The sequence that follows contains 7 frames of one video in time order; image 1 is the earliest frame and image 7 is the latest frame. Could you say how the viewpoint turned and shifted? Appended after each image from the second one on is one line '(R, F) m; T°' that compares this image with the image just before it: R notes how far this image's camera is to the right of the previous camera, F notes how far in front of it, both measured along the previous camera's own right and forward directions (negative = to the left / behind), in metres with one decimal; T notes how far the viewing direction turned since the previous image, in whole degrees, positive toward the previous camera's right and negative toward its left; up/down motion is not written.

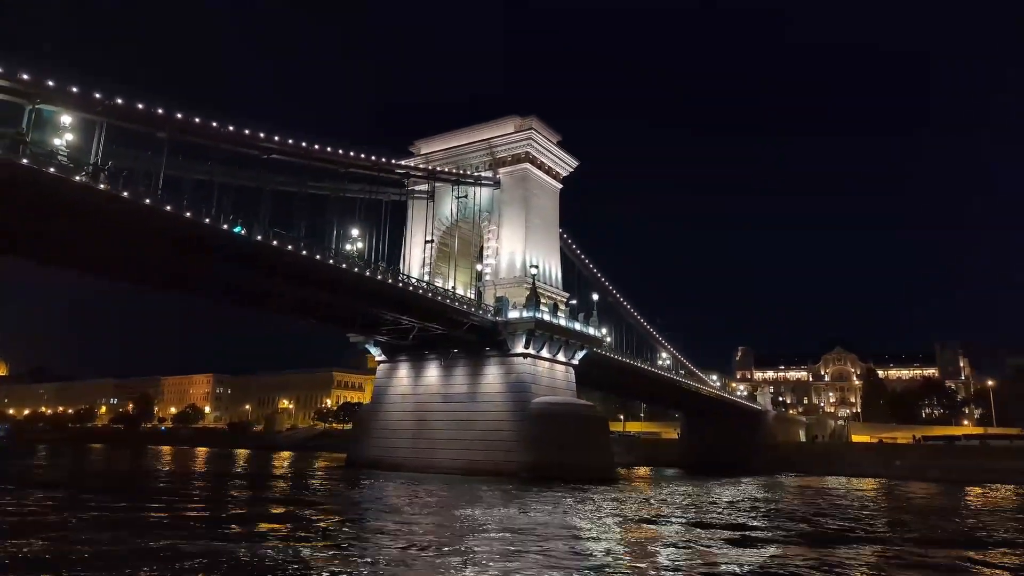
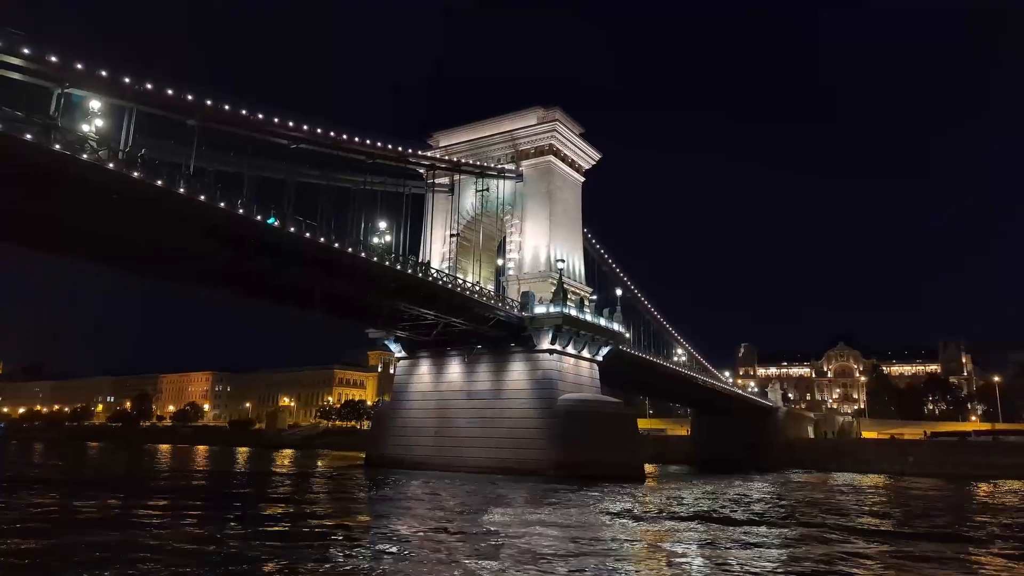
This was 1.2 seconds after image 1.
(-0.9, +0.5) m; 0°
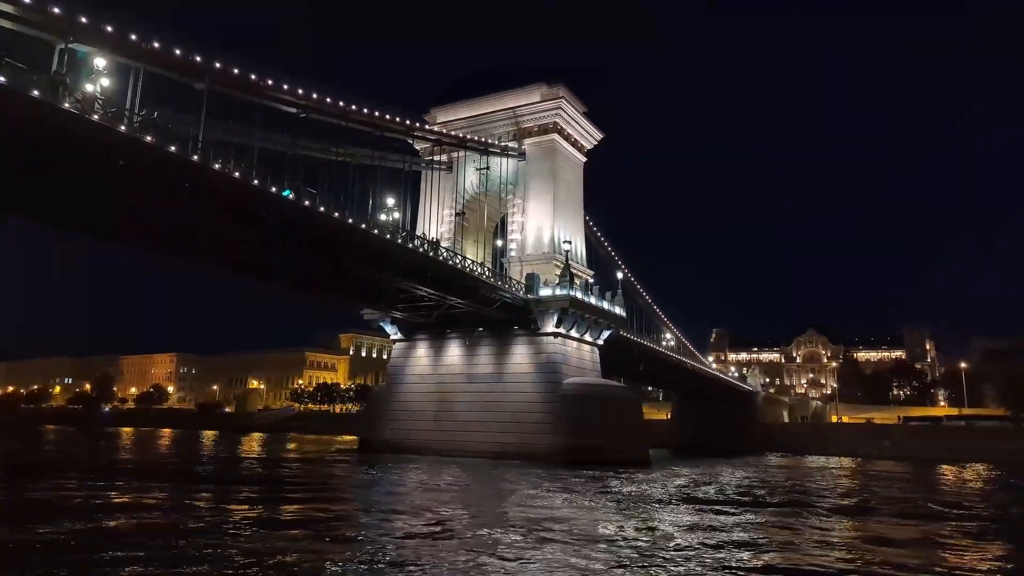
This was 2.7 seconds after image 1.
(-1.1, +0.7) m; +3°
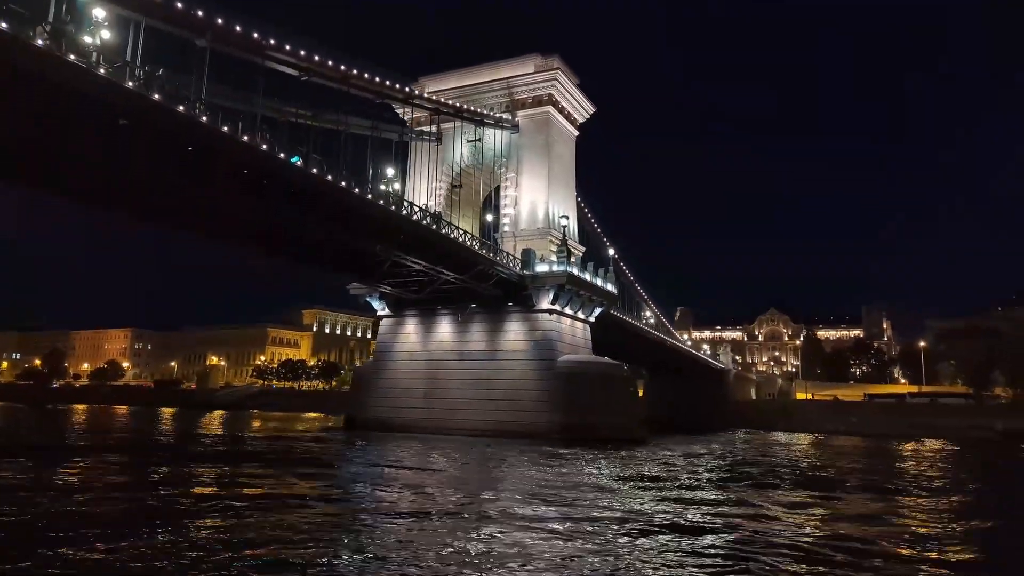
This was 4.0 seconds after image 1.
(-1.0, +0.5) m; +3°
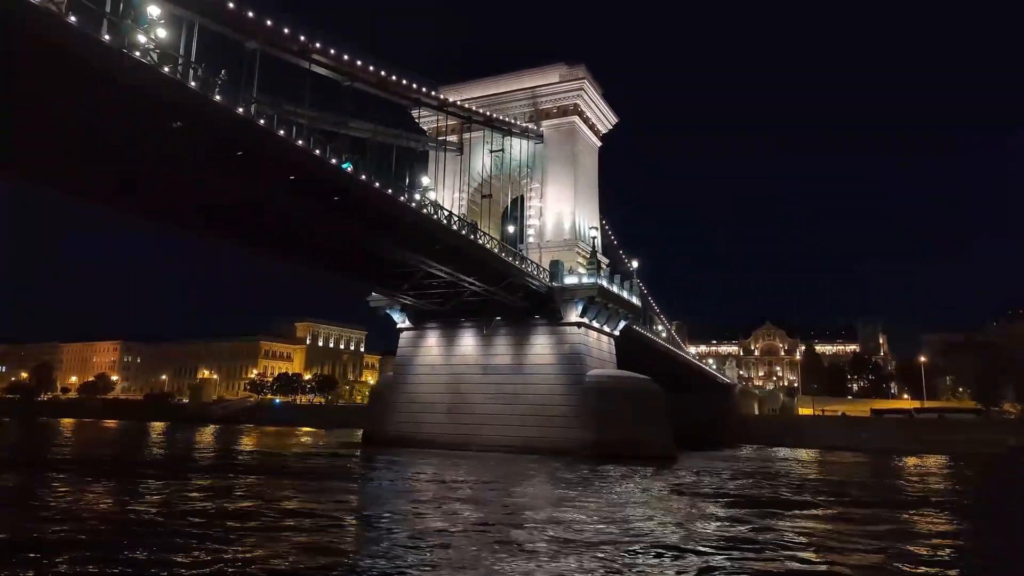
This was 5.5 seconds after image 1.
(-1.1, +0.4) m; +1°
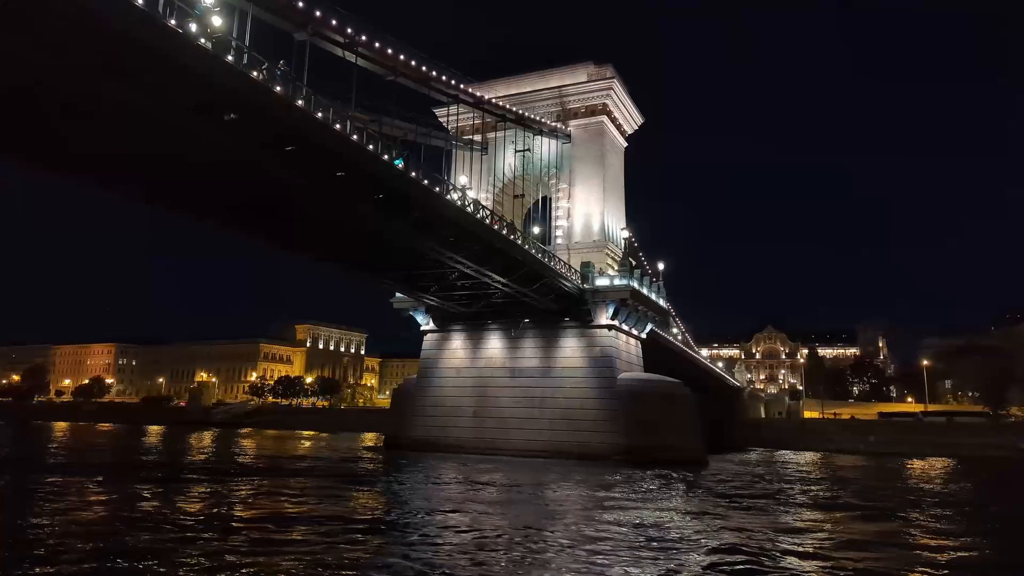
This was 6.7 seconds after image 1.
(-1.0, +0.4) m; 0°
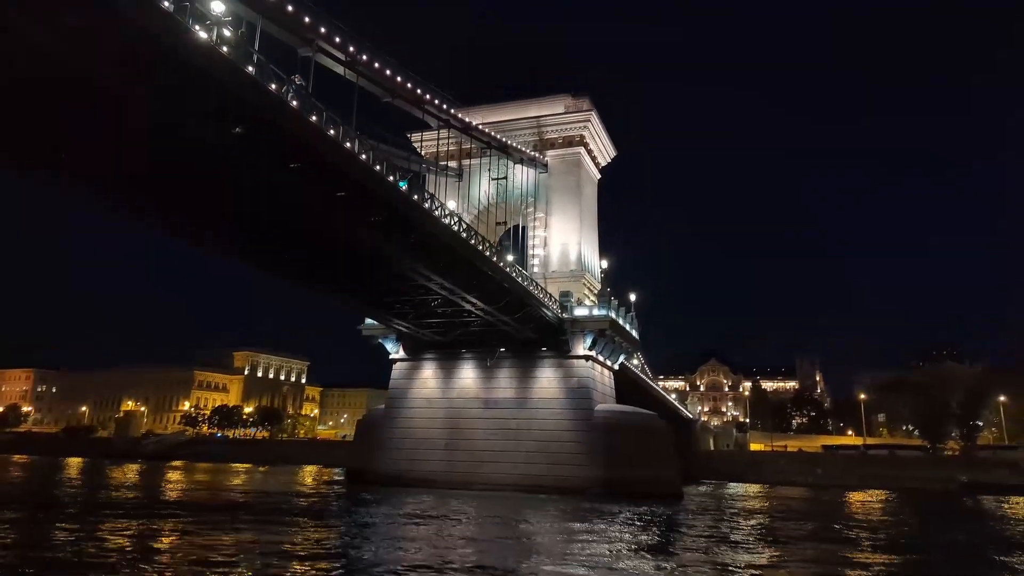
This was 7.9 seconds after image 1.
(-1.0, +0.5) m; +4°
